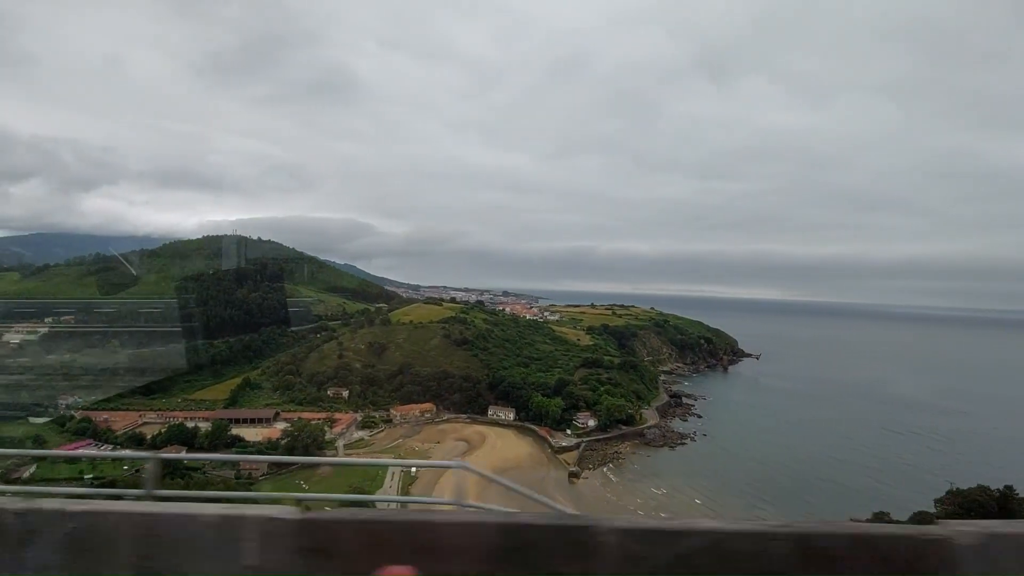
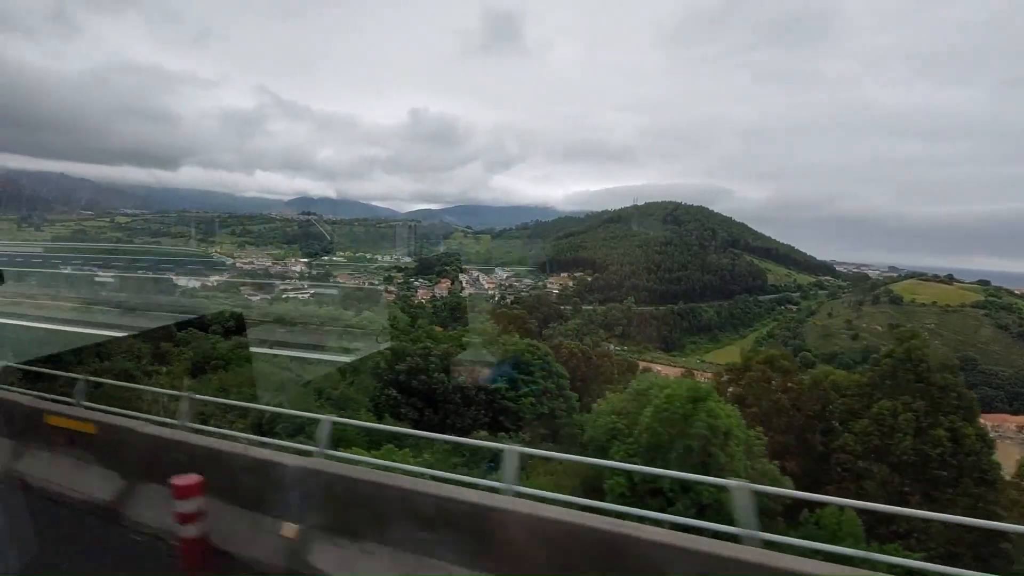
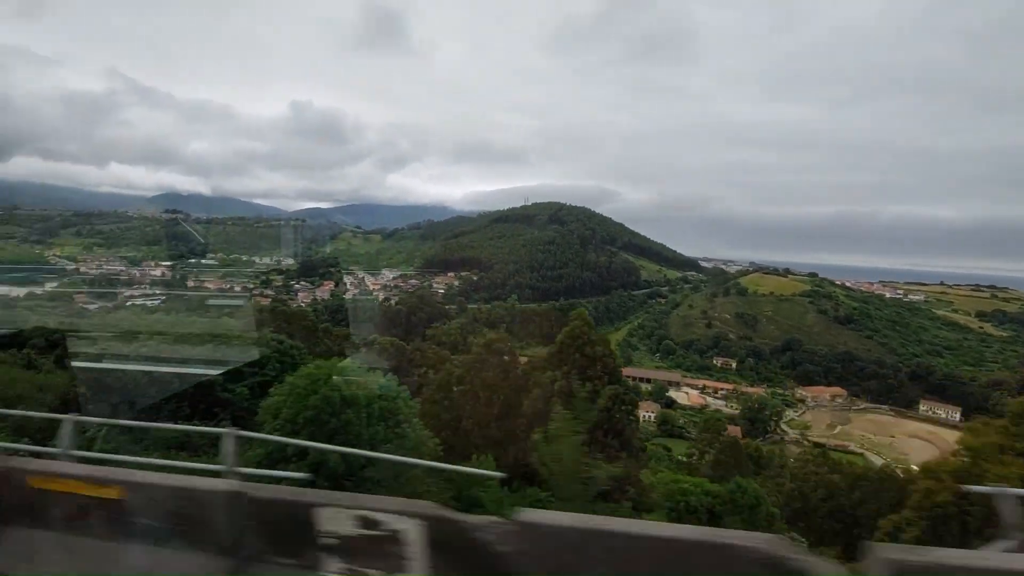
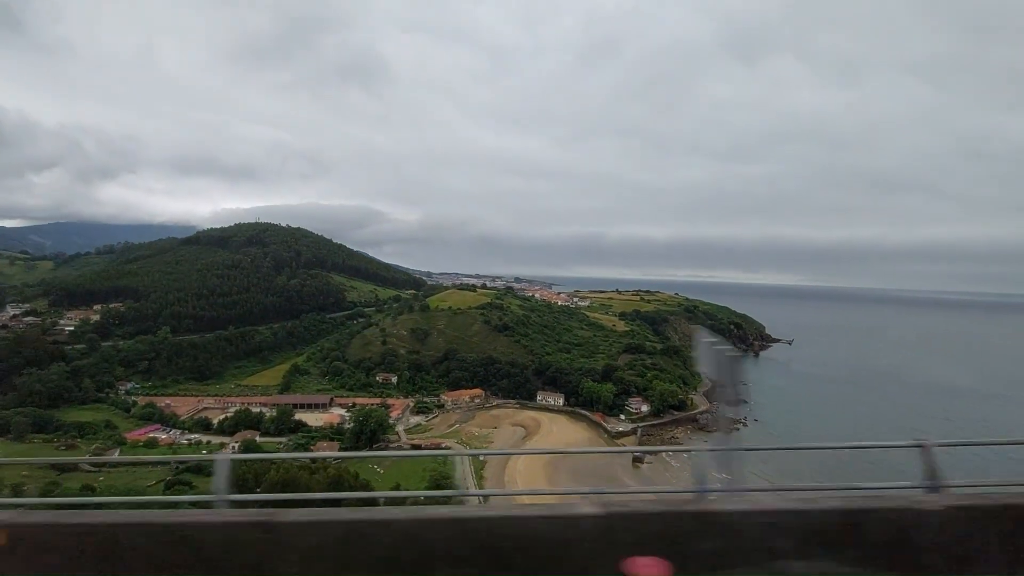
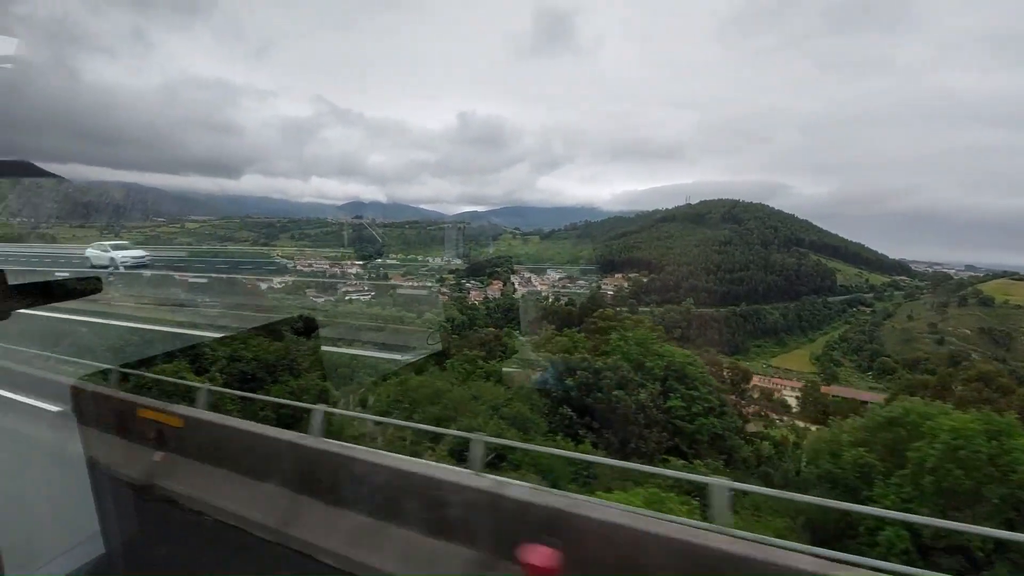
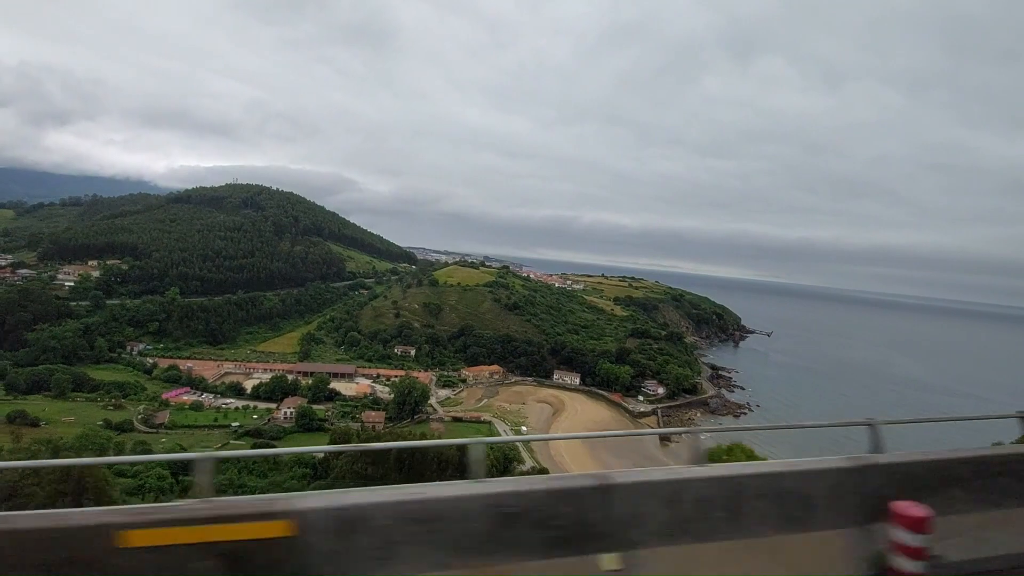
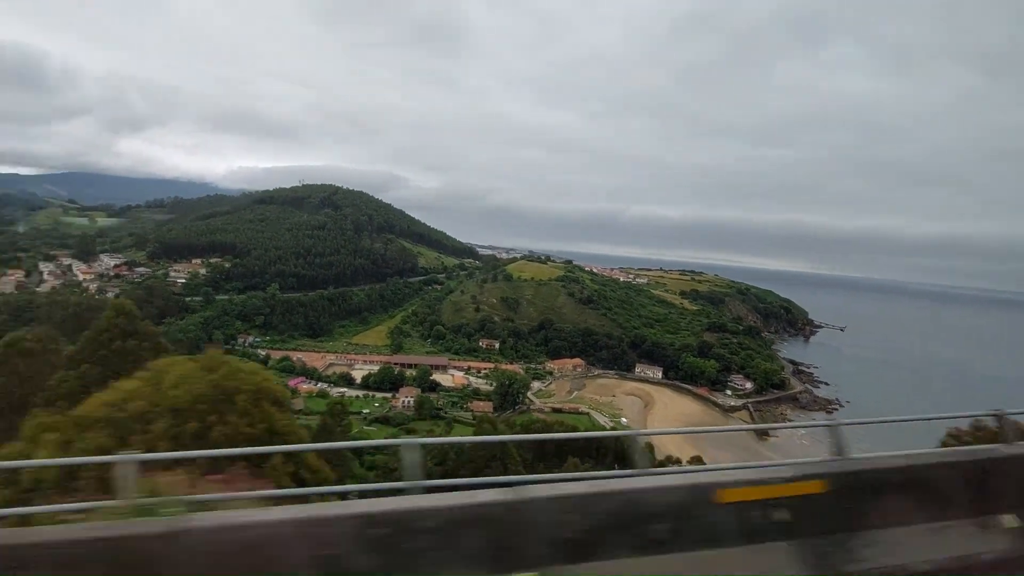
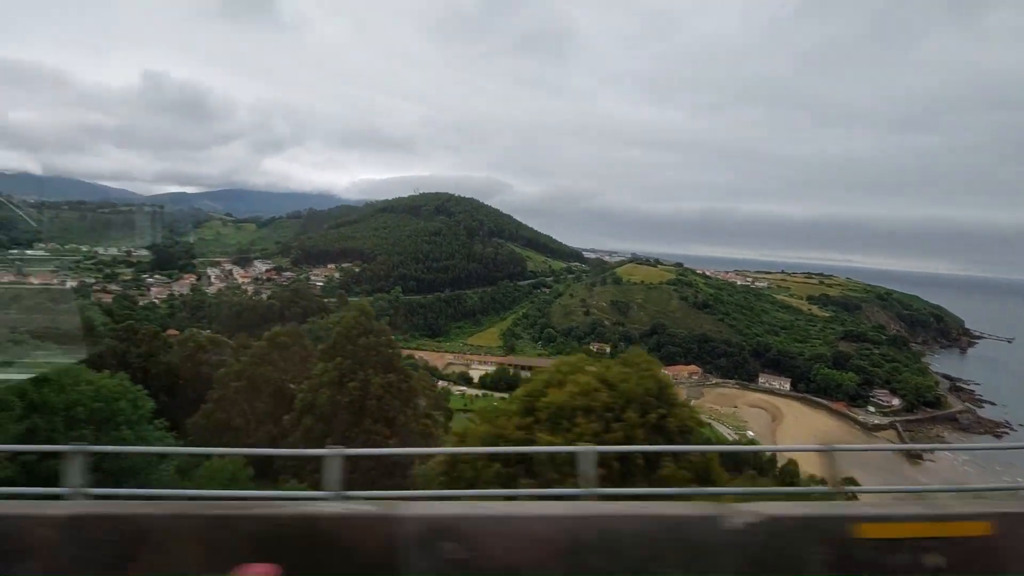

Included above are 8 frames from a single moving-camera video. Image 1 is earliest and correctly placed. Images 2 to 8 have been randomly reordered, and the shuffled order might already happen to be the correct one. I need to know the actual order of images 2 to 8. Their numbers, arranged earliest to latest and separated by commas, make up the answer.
4, 6, 7, 8, 3, 2, 5
